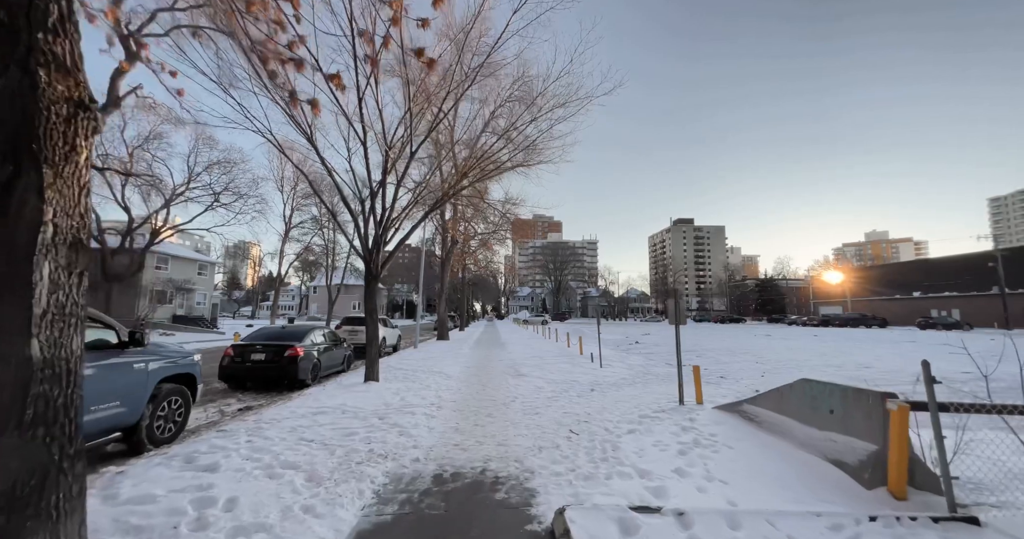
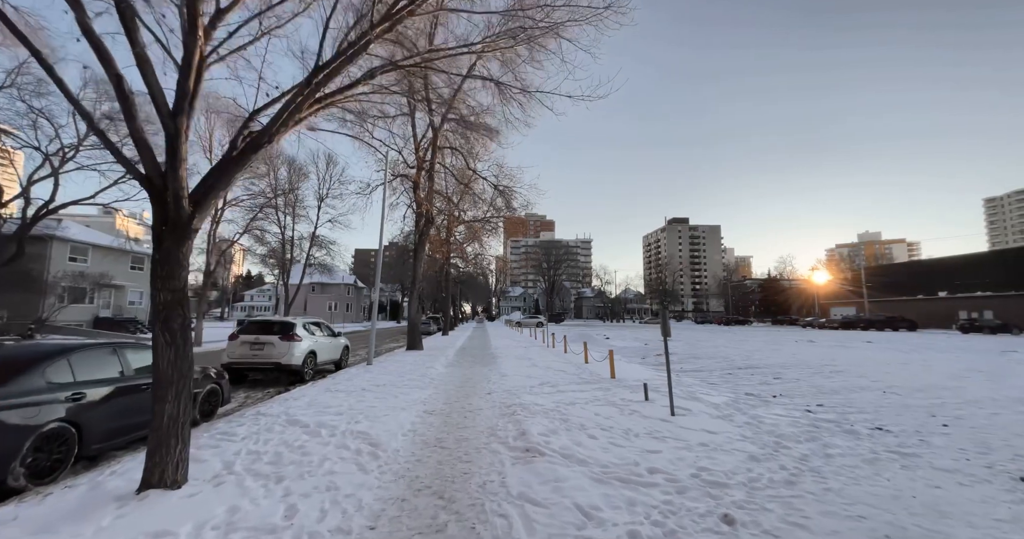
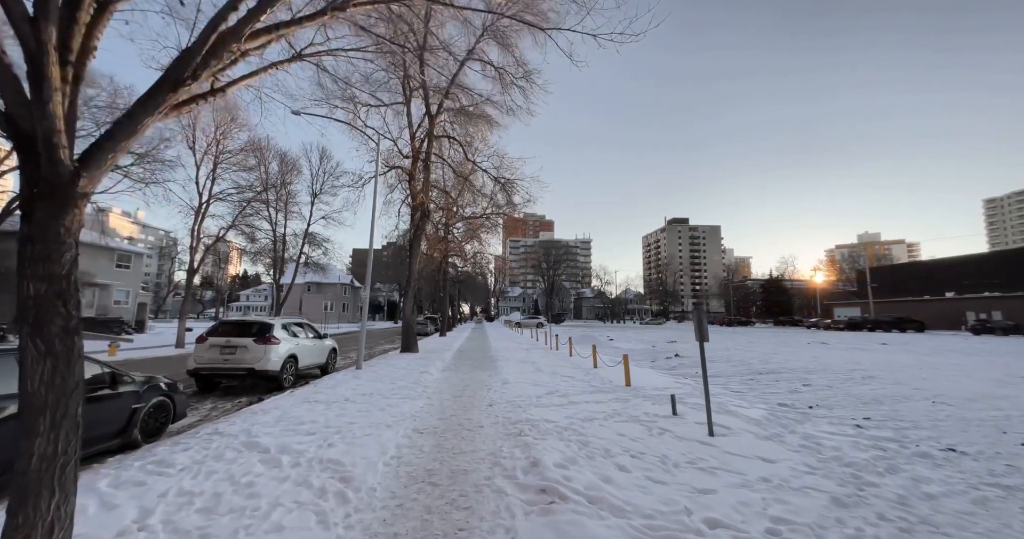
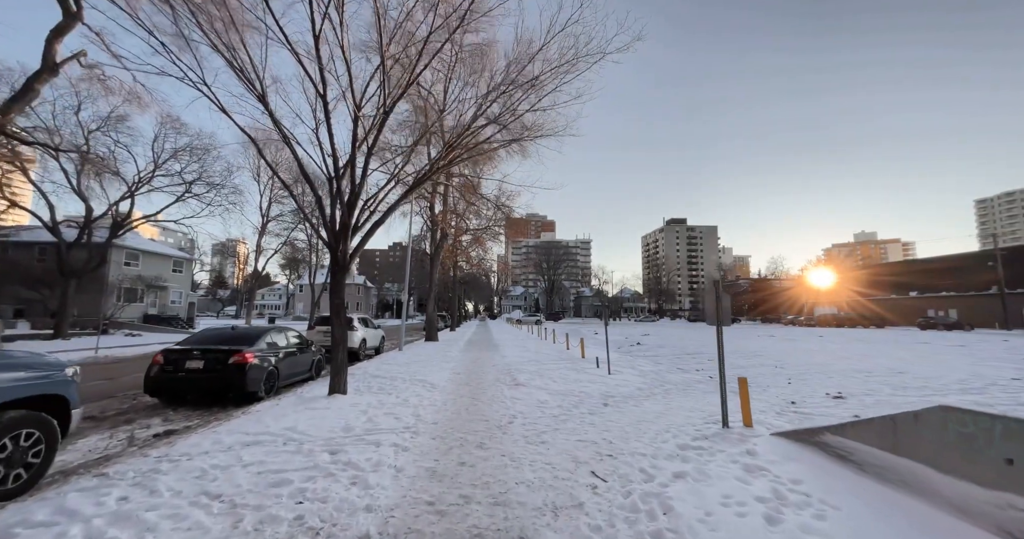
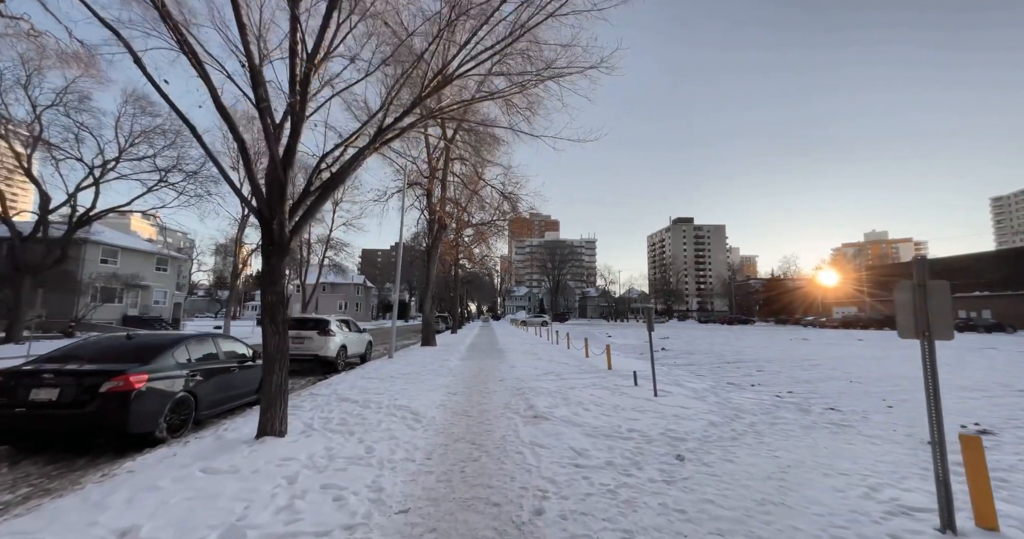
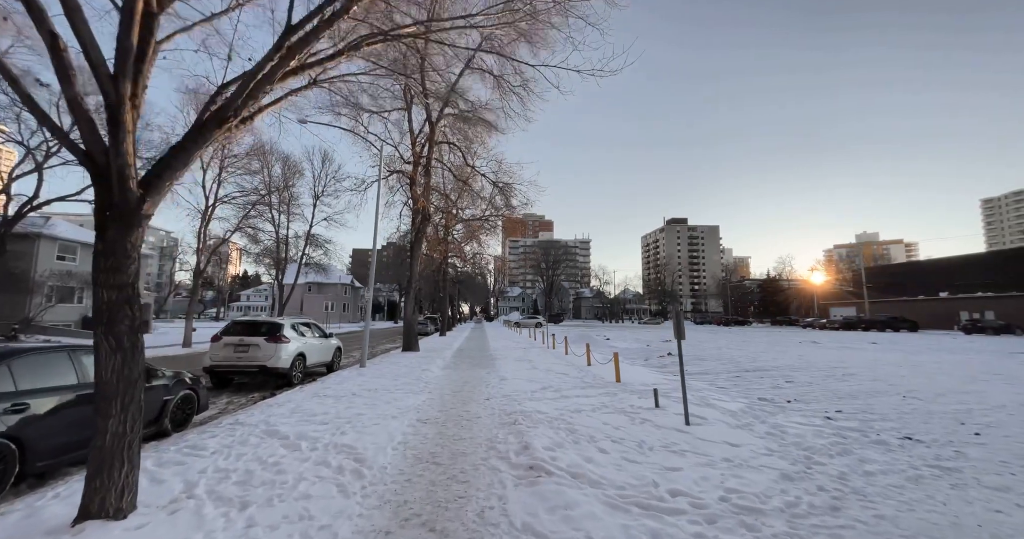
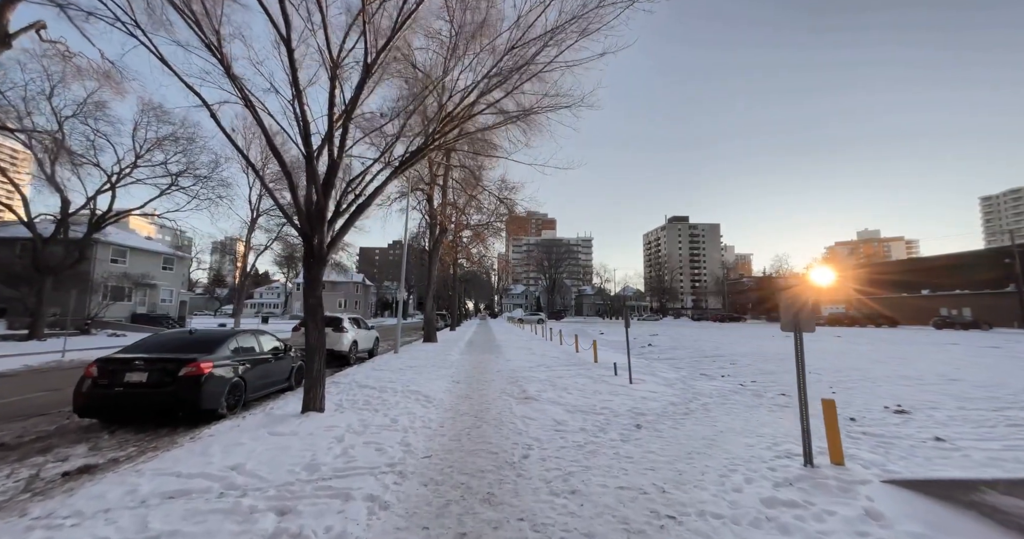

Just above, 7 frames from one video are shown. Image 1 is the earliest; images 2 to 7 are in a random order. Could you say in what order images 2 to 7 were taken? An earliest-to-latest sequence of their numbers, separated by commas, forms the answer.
4, 7, 5, 2, 6, 3
